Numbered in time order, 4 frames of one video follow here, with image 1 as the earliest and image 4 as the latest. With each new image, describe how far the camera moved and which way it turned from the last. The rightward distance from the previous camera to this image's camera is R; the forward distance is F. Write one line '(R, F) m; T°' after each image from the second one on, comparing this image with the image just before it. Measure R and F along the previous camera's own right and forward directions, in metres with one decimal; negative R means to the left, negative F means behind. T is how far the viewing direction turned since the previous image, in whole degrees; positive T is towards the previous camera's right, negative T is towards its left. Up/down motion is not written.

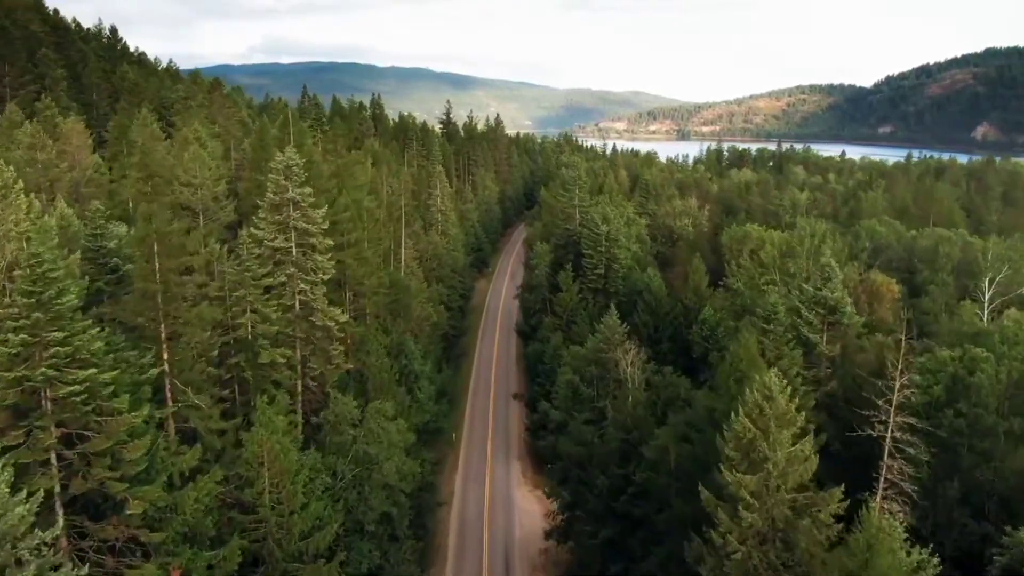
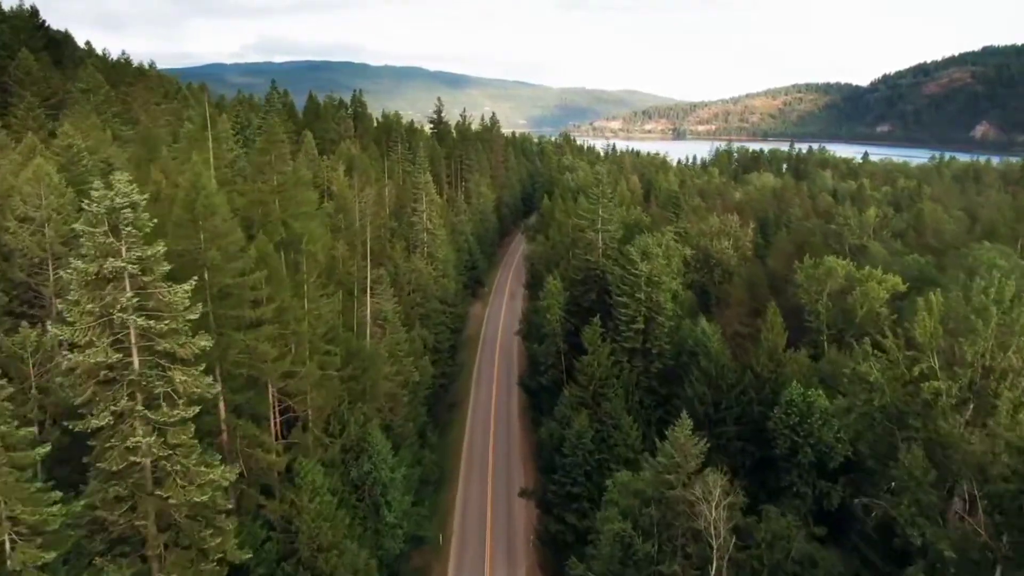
(-0.9, +16.7) m; +1°
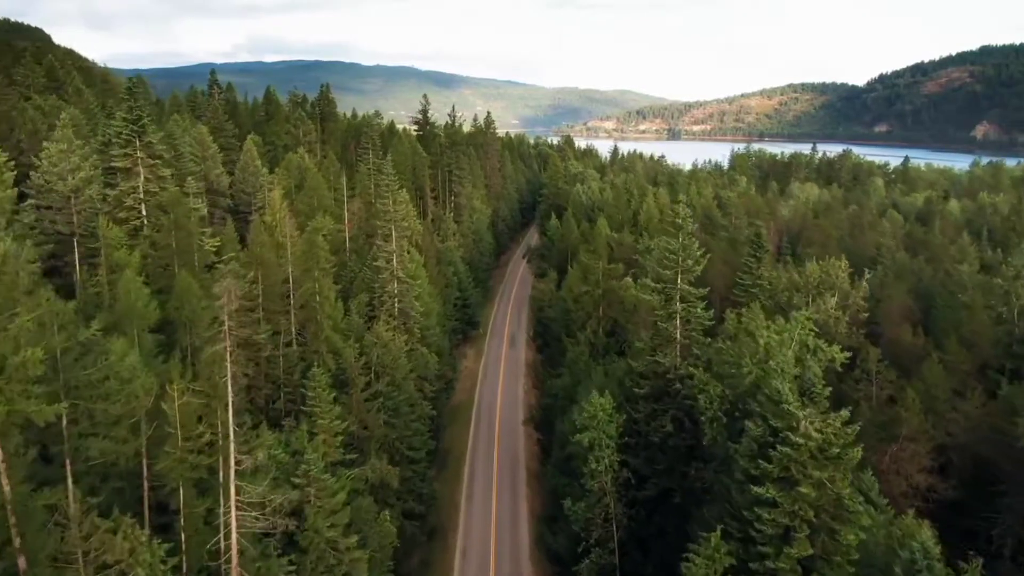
(-1.3, +23.7) m; +1°
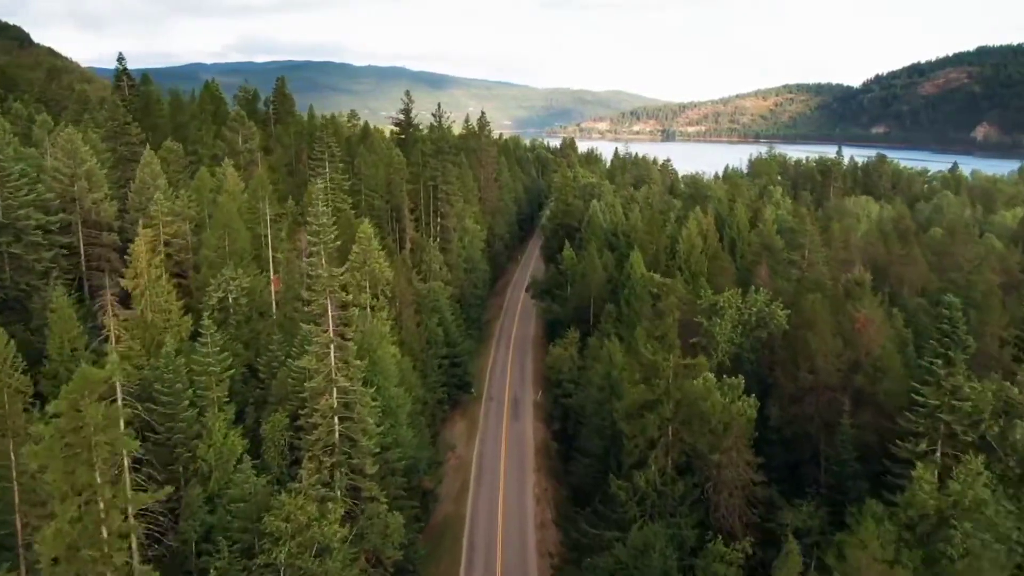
(-1.2, +22.3) m; +1°
